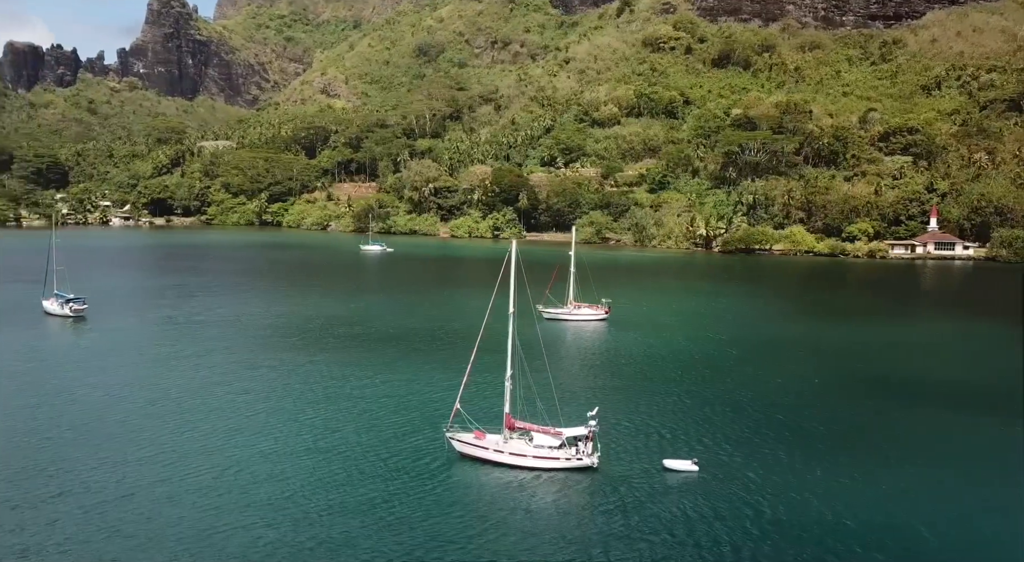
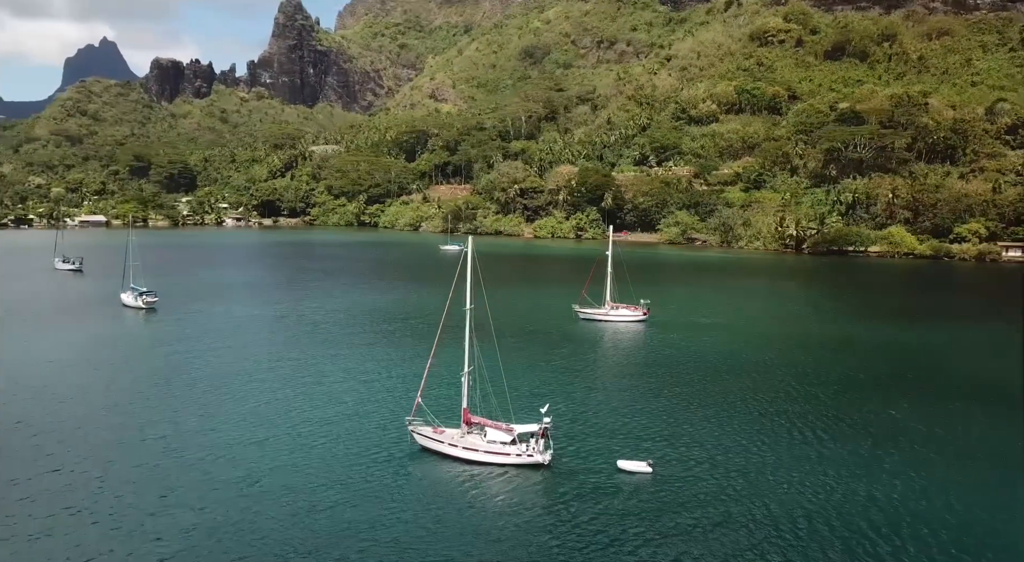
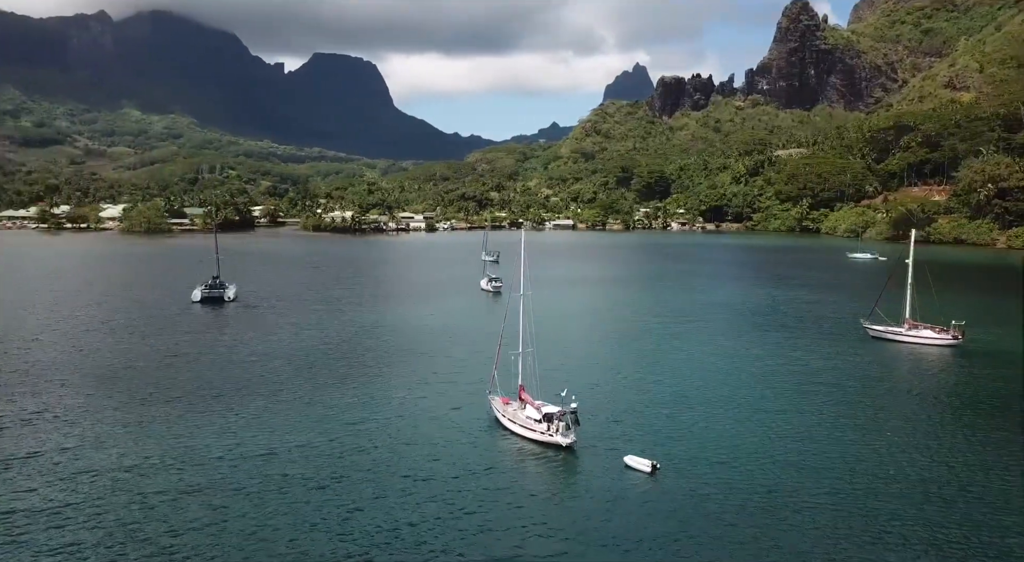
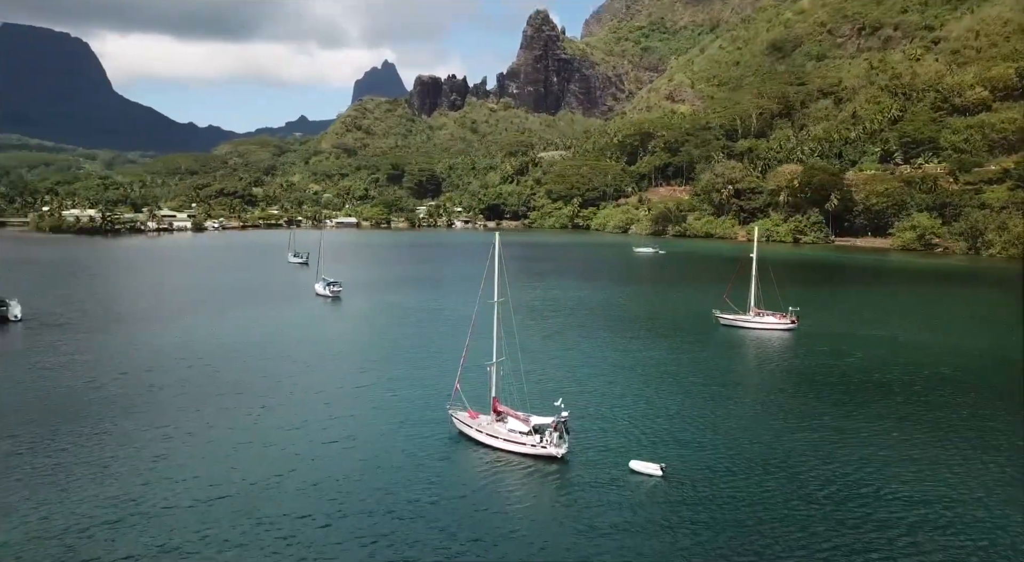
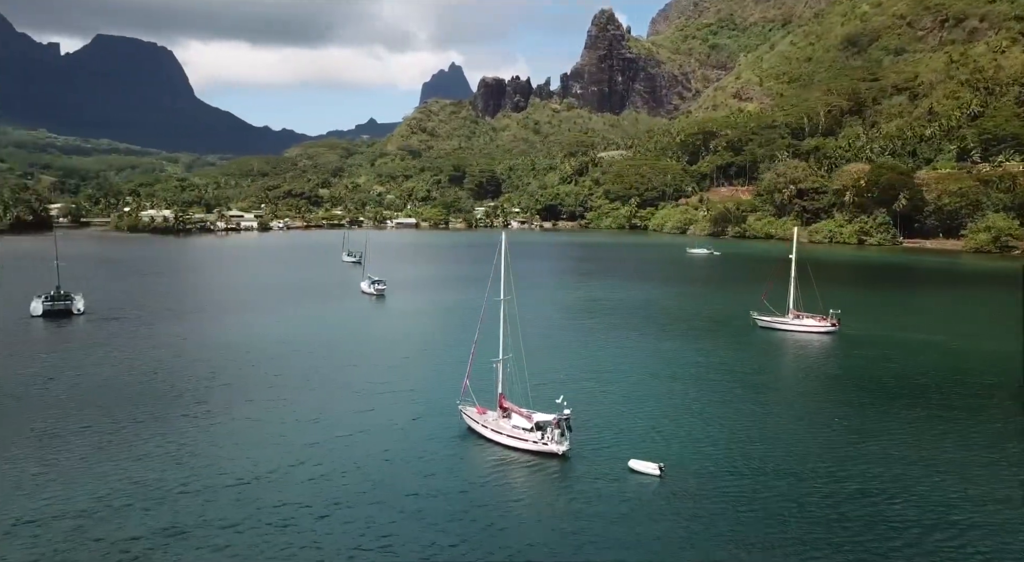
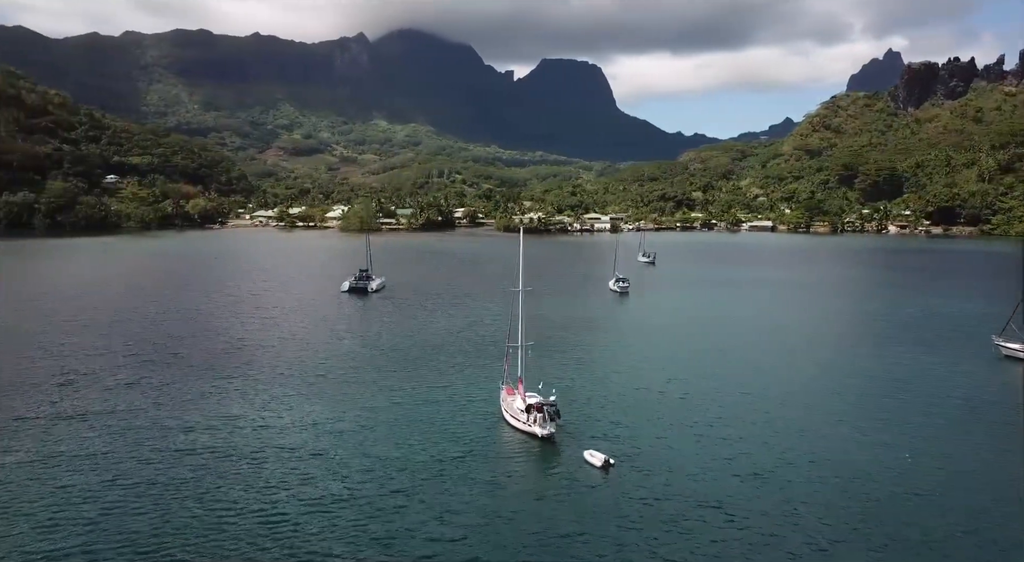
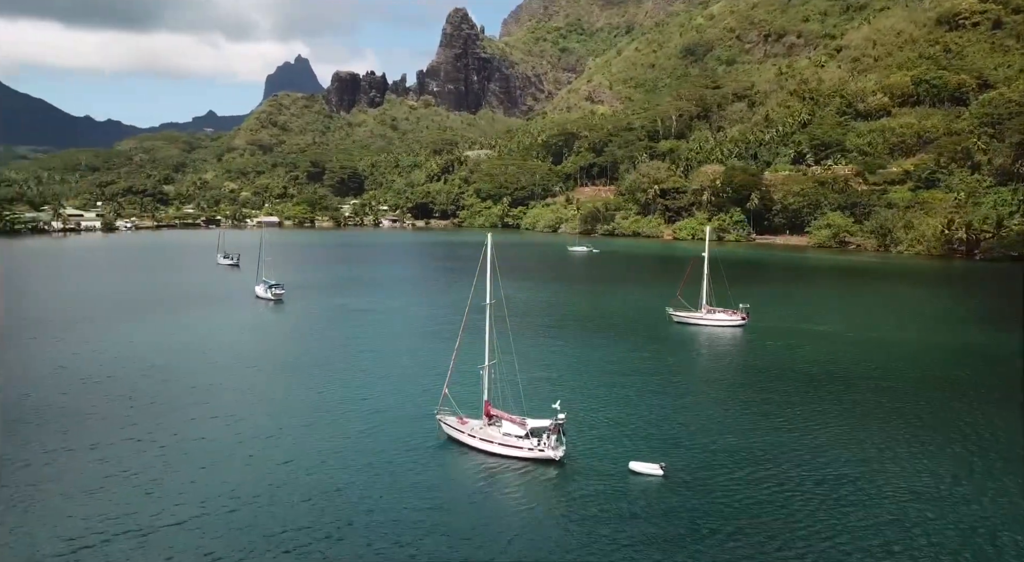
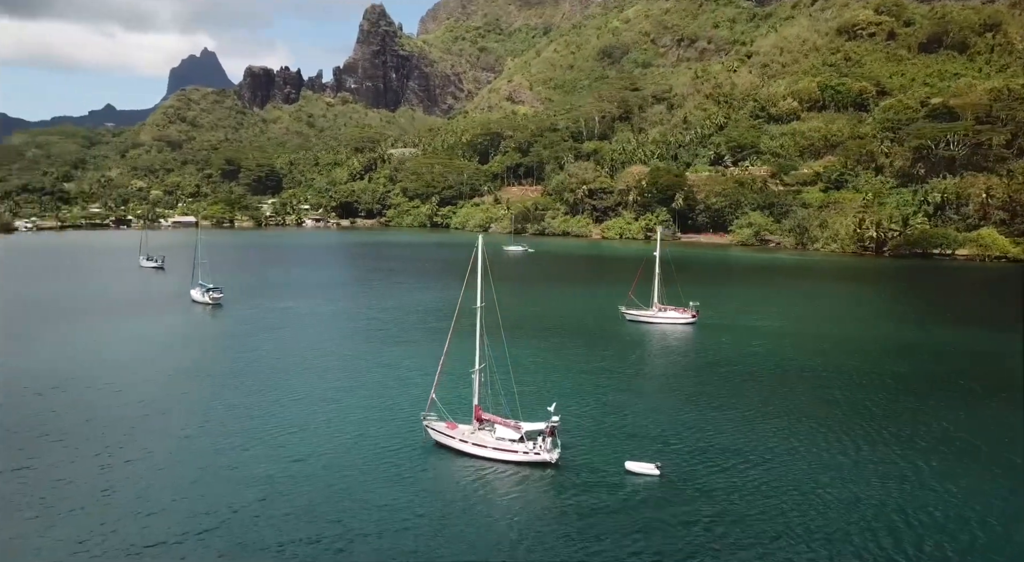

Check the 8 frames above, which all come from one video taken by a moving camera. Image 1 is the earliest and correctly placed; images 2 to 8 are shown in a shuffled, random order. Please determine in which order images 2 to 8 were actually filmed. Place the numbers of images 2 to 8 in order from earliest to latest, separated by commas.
2, 8, 7, 4, 5, 3, 6
